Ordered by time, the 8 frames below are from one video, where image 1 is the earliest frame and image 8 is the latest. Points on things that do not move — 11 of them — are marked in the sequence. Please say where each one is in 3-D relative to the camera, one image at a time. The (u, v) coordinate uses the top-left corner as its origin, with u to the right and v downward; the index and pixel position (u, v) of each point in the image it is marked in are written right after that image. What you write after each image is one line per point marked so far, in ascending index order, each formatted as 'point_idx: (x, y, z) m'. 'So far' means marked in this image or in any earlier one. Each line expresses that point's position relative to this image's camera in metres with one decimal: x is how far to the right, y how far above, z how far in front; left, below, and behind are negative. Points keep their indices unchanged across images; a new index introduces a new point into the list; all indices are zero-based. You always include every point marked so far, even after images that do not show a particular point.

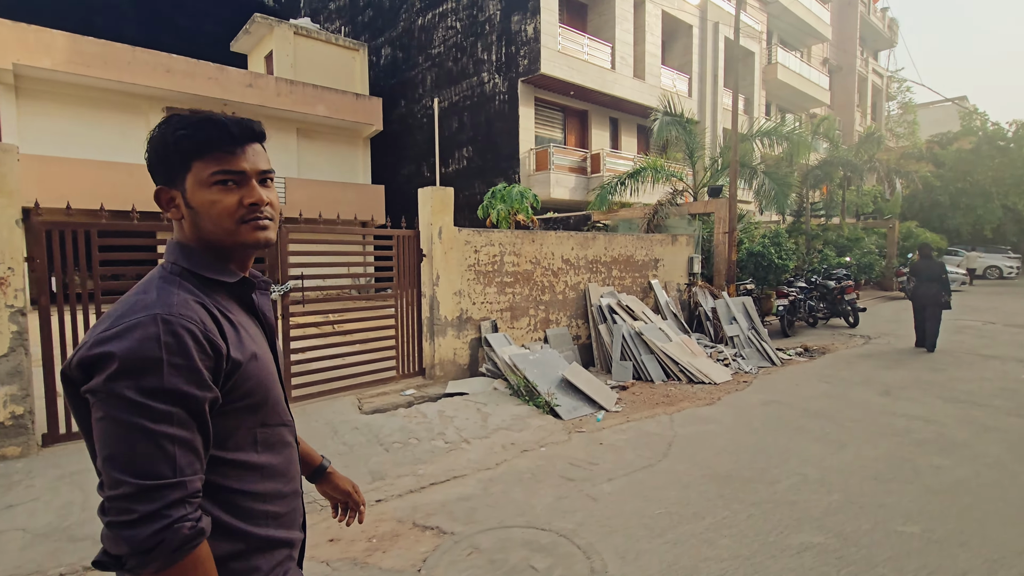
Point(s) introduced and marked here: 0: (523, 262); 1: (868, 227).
0: (+0.2, +0.3, +6.9) m
1: (+12.8, +2.1, +18.8) m
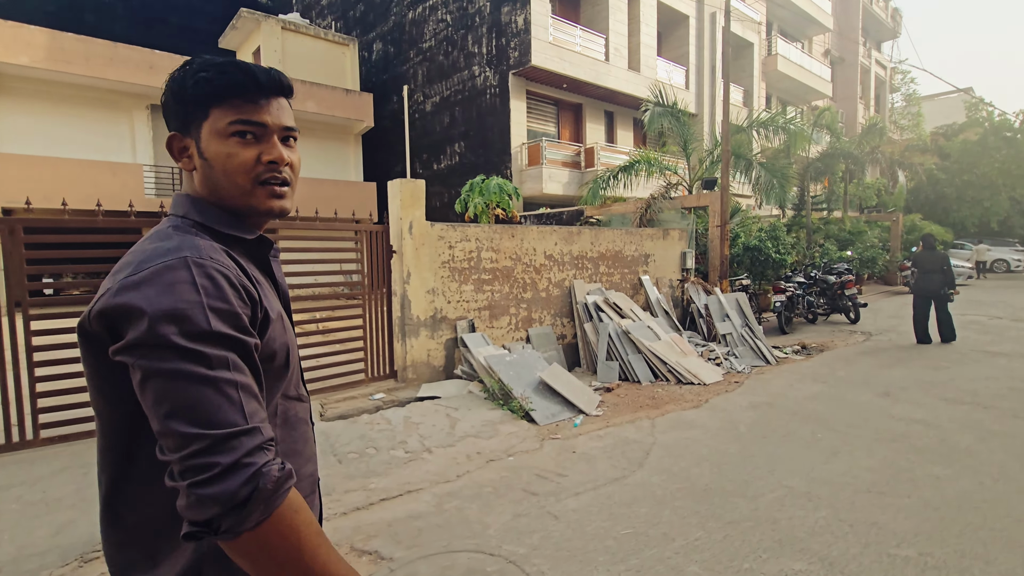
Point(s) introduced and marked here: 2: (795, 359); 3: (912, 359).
0: (-0.1, +0.4, +6.6) m
1: (+12.6, +2.3, +18.3) m
2: (+4.1, -1.0, +7.6) m
3: (+5.7, -1.0, +7.4) m
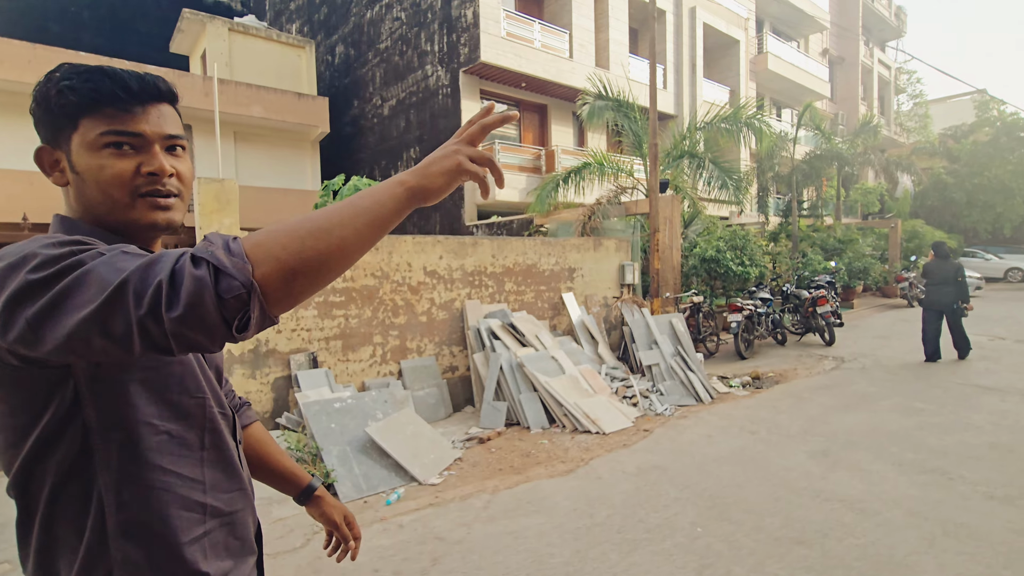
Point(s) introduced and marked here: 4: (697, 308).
0: (-1.5, +0.1, +5.4) m
1: (+11.4, +1.9, +16.9) m
2: (+2.7, -1.3, +6.3) m
3: (+4.3, -1.2, +6.1) m
4: (+3.0, -0.3, +8.4) m
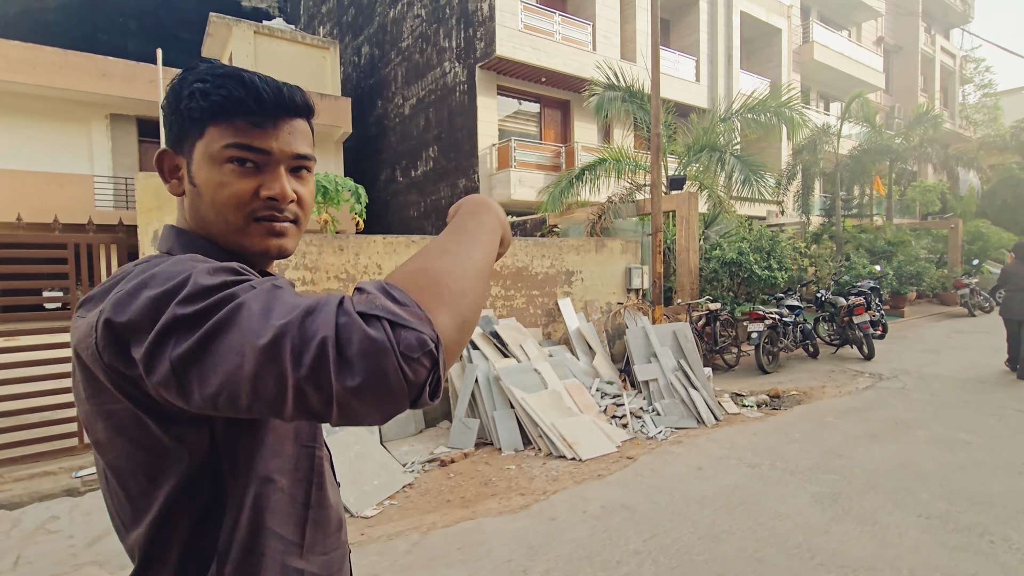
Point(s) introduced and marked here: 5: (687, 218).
0: (-1.8, +0.1, +5.0) m
1: (+12.1, +1.7, +15.4) m
2: (+2.5, -1.4, +5.5) m
3: (+4.1, -1.3, +5.2) m
4: (+3.0, -0.4, +7.6) m
5: (+2.8, +1.1, +8.3) m
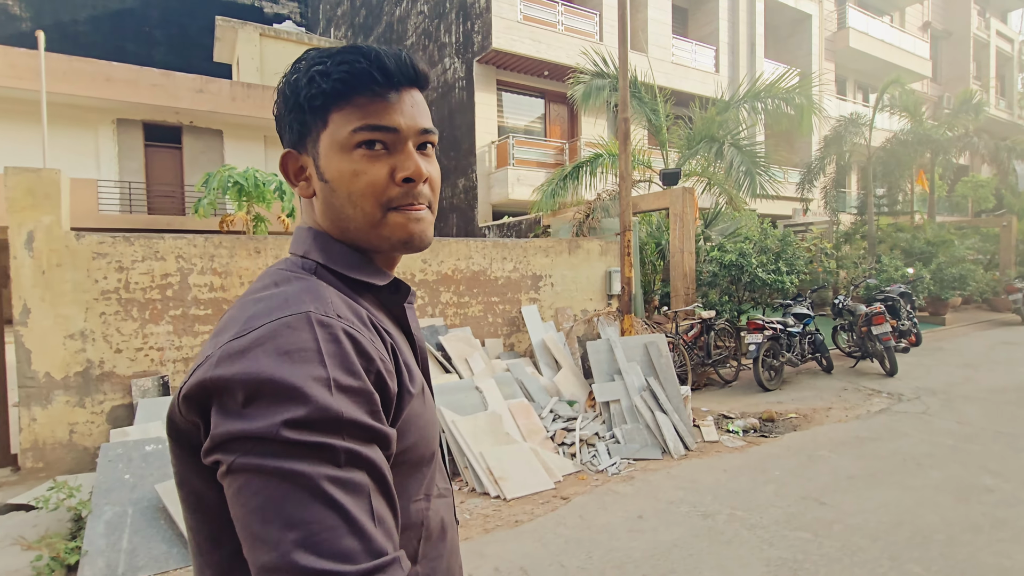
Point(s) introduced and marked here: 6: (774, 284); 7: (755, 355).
0: (-2.3, 0.0, +4.5) m
1: (+12.2, +1.6, +13.9) m
2: (+2.0, -1.4, +4.7) m
3: (+3.5, -1.4, +4.3) m
4: (+2.6, -0.5, +6.8) m
5: (+2.4, +1.0, +7.5) m
6: (+3.8, 0.0, +7.5) m
7: (+3.0, -0.8, +6.4) m
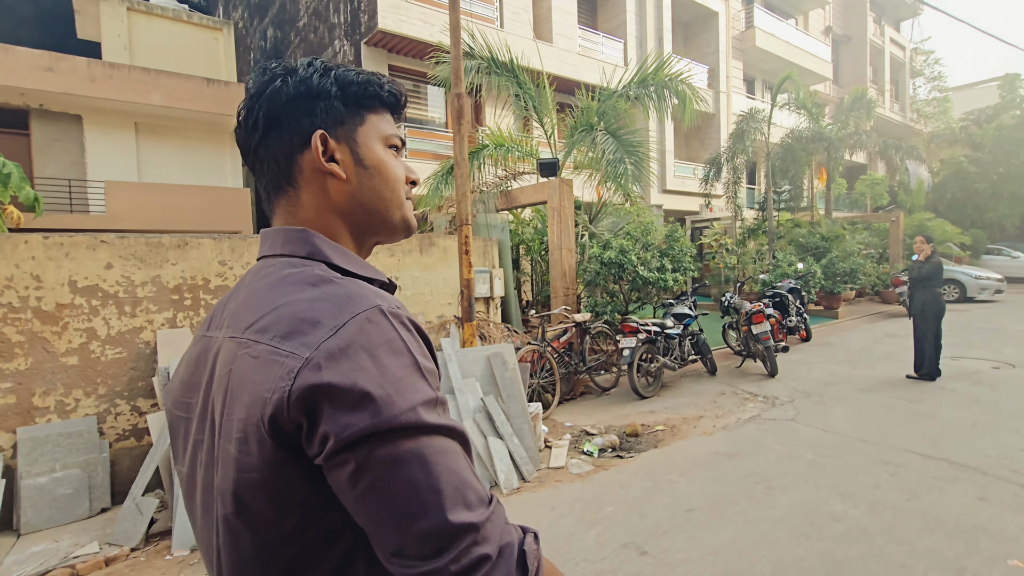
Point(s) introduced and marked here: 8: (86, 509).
0: (-3.8, -0.1, +3.4) m
1: (+9.6, +1.8, +14.4) m
2: (+0.5, -1.4, +4.1) m
3: (+2.0, -1.4, +3.8) m
4: (+0.8, -0.5, +6.2) m
5: (+0.6, +1.0, +6.9) m
6: (+2.0, +0.1, +7.1) m
7: (+1.3, -0.8, +5.9) m
8: (-3.0, -1.6, +3.7) m
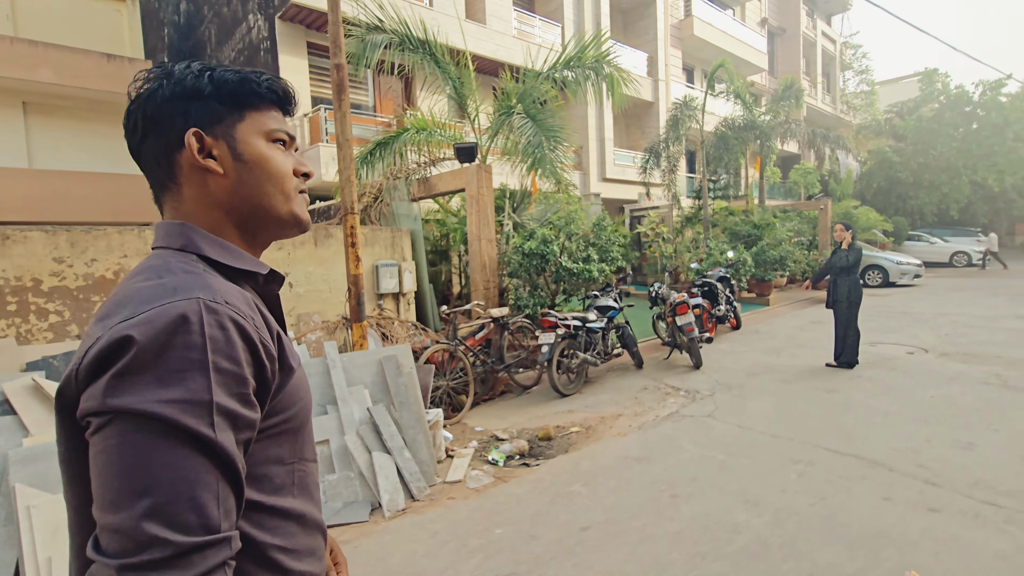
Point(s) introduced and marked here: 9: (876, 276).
0: (-4.5, -0.1, +2.6) m
1: (+7.8, +2.2, +14.7) m
2: (-0.3, -1.4, +3.7) m
3: (+1.3, -1.3, +3.6) m
4: (-0.1, -0.4, +5.9) m
5: (-0.4, +1.1, +6.5) m
6: (+0.9, +0.2, +6.8) m
7: (+0.4, -0.7, +5.6) m
8: (-3.7, -1.6, +3.0) m
9: (+10.5, +0.3, +15.0) m
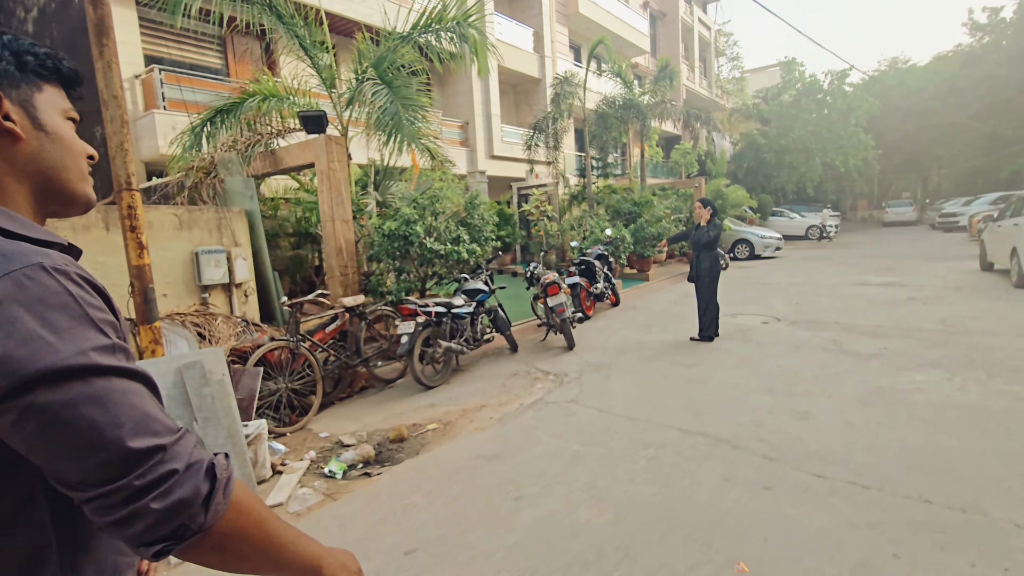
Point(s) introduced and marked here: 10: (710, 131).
0: (-5.3, -0.2, +1.3) m
1: (+4.6, +2.9, +15.3) m
2: (-1.3, -1.4, +3.2) m
3: (+0.2, -1.2, +3.4) m
4: (-1.6, -0.3, +5.3) m
5: (-2.1, +1.3, +5.8) m
6: (-0.7, +0.4, +6.4) m
7: (-1.0, -0.6, +5.2) m
8: (-4.6, -1.7, +1.9) m
9: (+7.2, +1.2, +16.2) m
10: (+7.3, +5.8, +19.2) m
